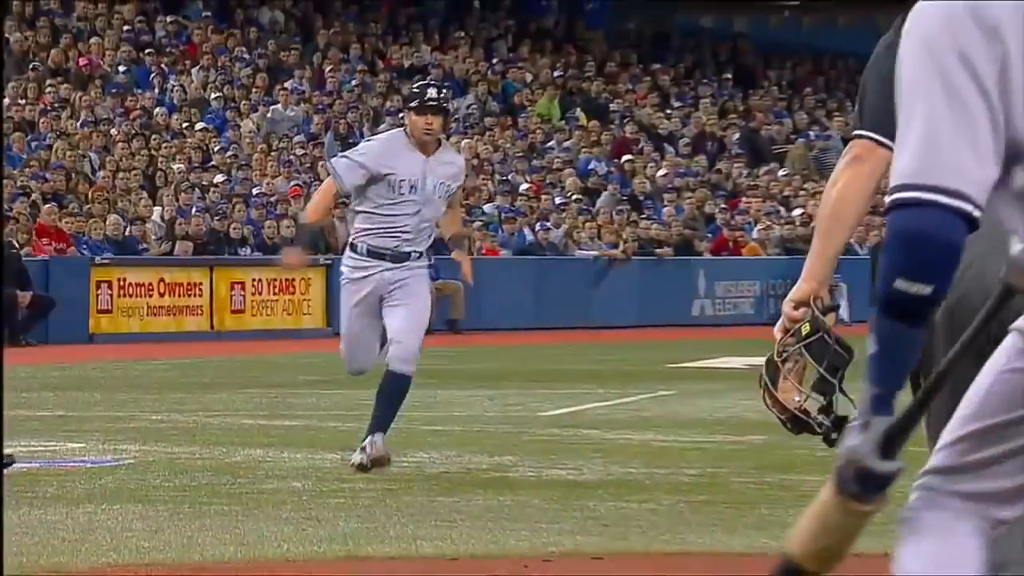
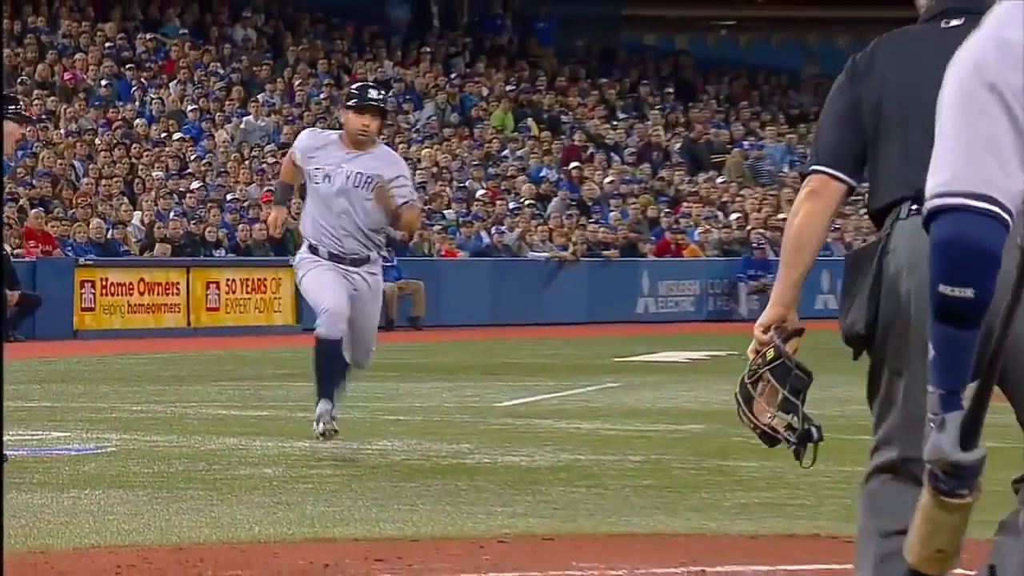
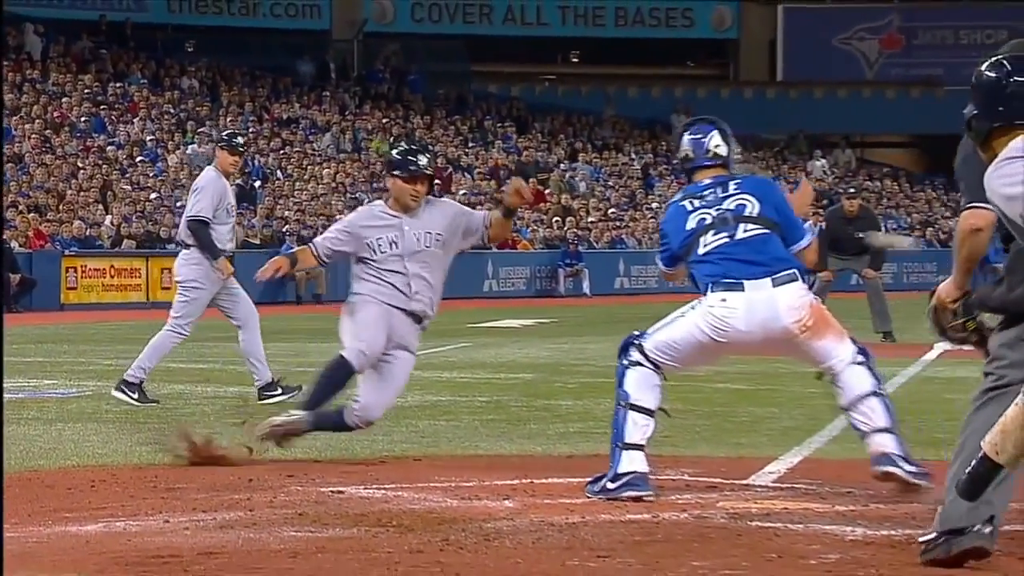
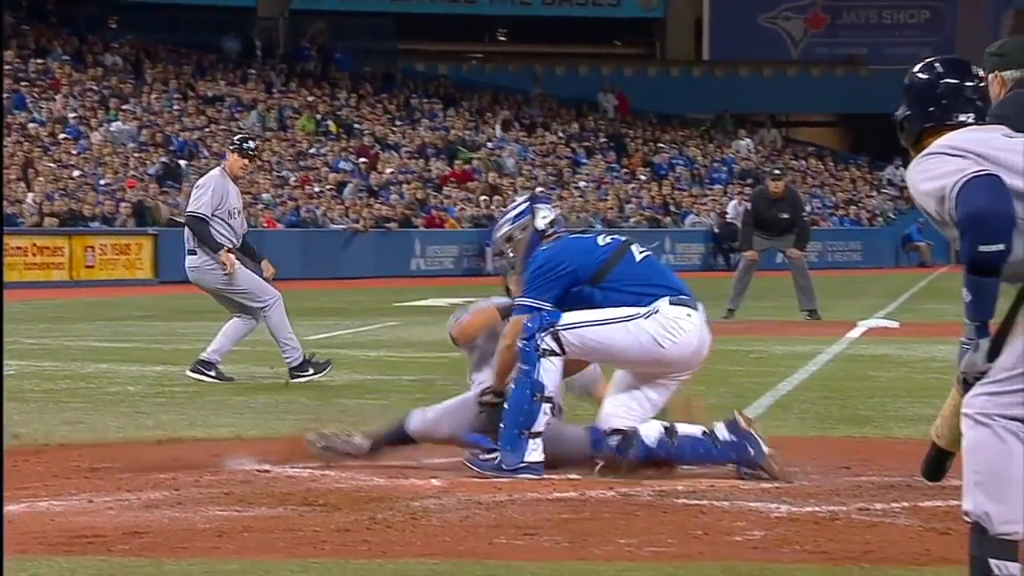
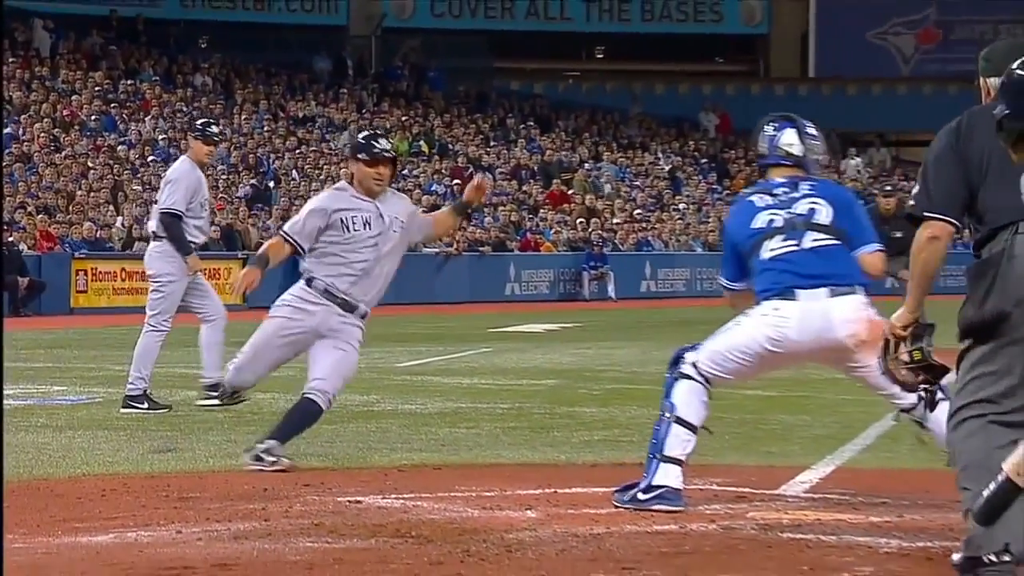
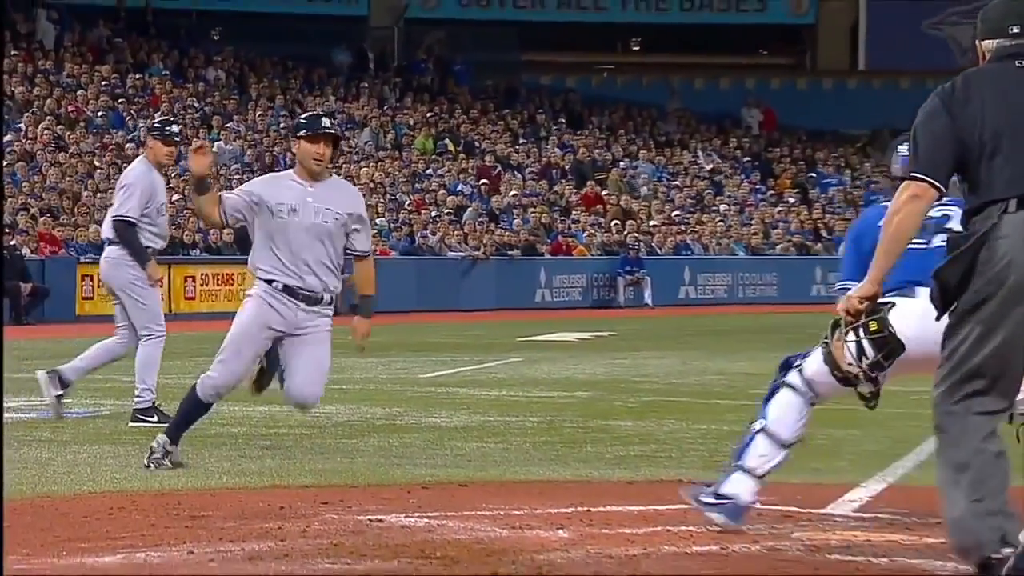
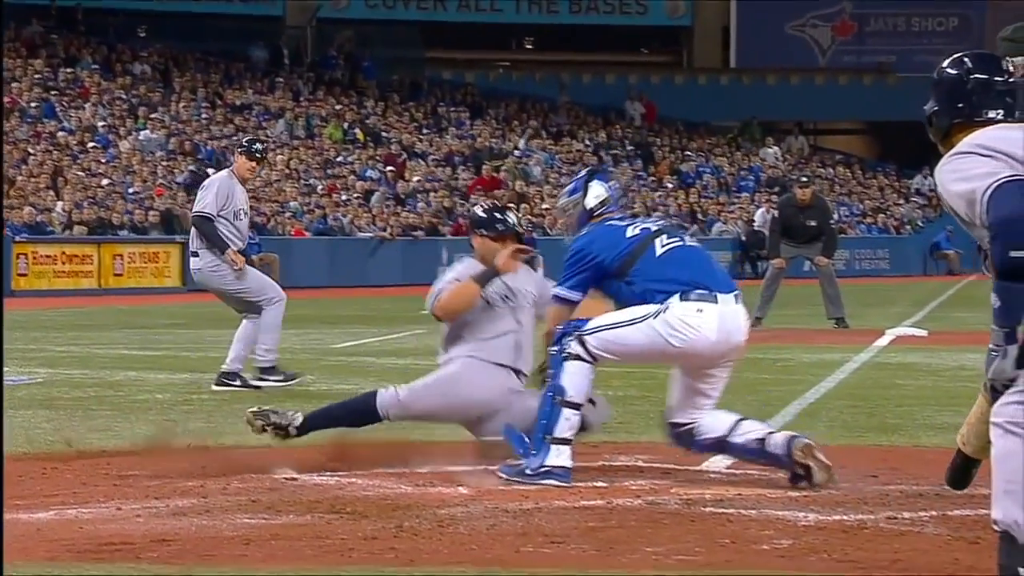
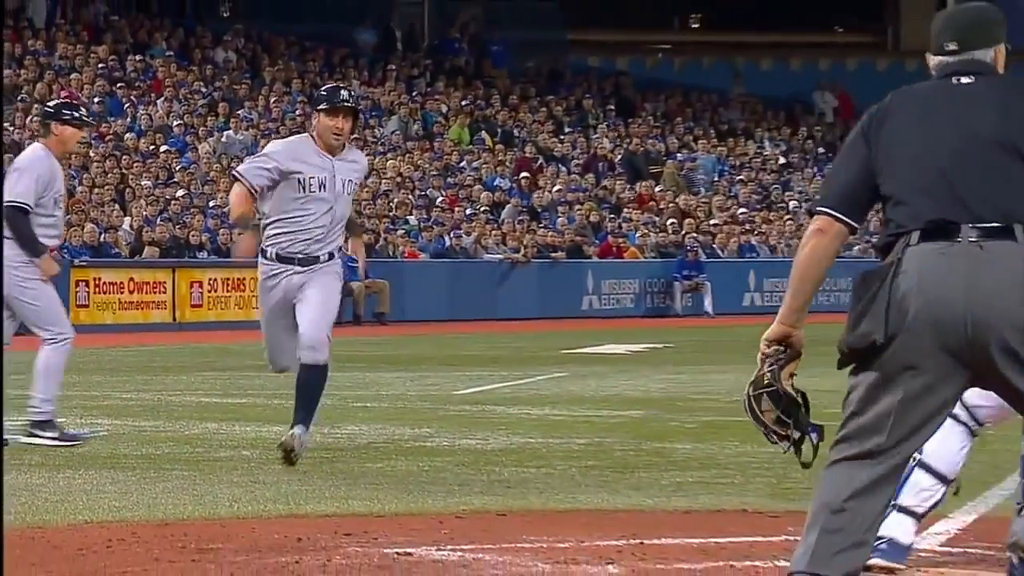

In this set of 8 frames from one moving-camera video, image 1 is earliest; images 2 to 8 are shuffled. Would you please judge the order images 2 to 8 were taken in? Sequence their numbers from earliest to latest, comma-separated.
2, 8, 6, 5, 3, 7, 4
